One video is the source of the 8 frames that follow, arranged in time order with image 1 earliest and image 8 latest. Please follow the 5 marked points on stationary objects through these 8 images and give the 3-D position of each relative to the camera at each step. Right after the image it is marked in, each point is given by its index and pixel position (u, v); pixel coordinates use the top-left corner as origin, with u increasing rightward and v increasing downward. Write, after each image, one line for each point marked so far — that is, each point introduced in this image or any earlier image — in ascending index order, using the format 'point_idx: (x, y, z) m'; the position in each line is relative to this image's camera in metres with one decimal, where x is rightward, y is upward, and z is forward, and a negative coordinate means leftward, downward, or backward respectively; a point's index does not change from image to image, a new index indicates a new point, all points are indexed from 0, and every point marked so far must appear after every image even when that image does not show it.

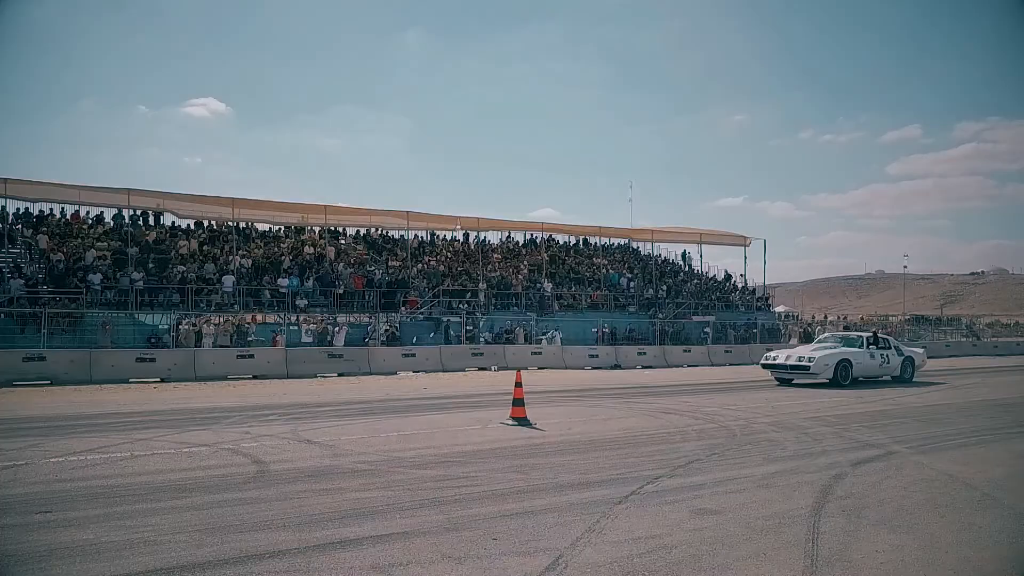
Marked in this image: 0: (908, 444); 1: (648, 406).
0: (+5.4, -2.2, +11.1) m
1: (+2.4, -2.2, +15.1) m
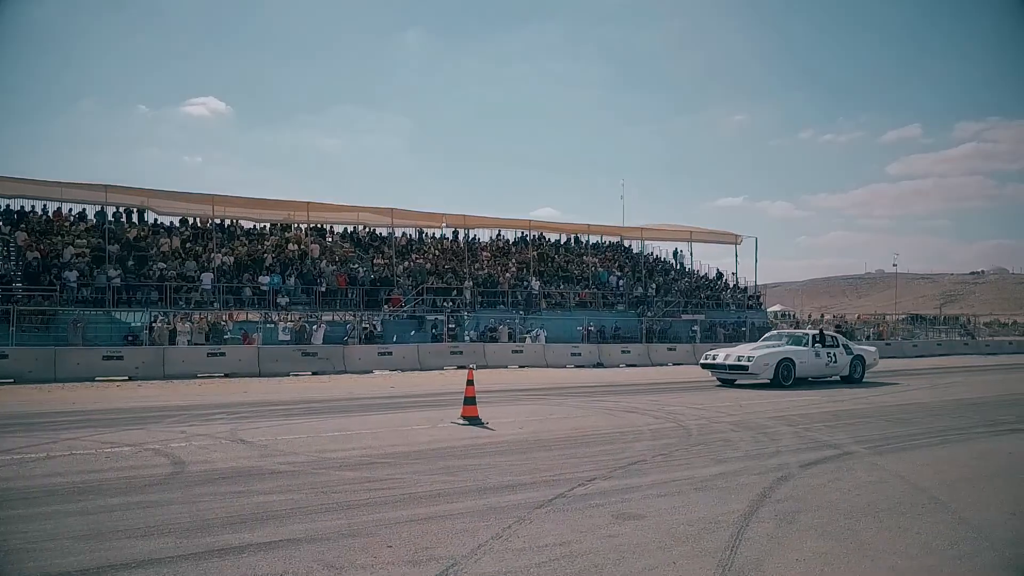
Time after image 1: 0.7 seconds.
0: (+4.7, -2.1, +10.7) m
1: (+1.6, -2.2, +14.7) m
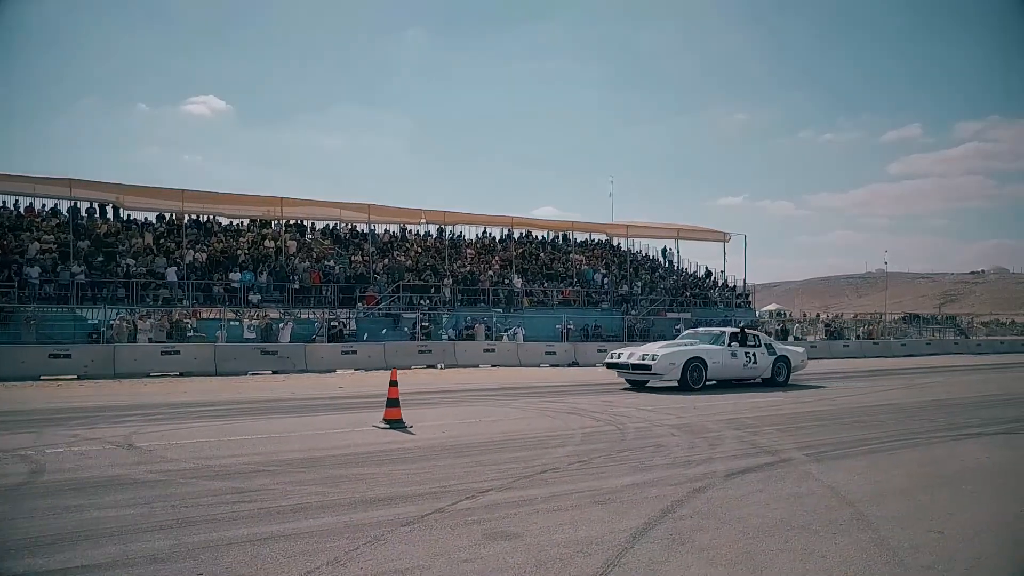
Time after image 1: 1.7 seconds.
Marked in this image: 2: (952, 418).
0: (+3.6, -2.0, +9.9) m
1: (+0.6, -2.1, +13.9) m
2: (+7.4, -2.2, +13.6) m
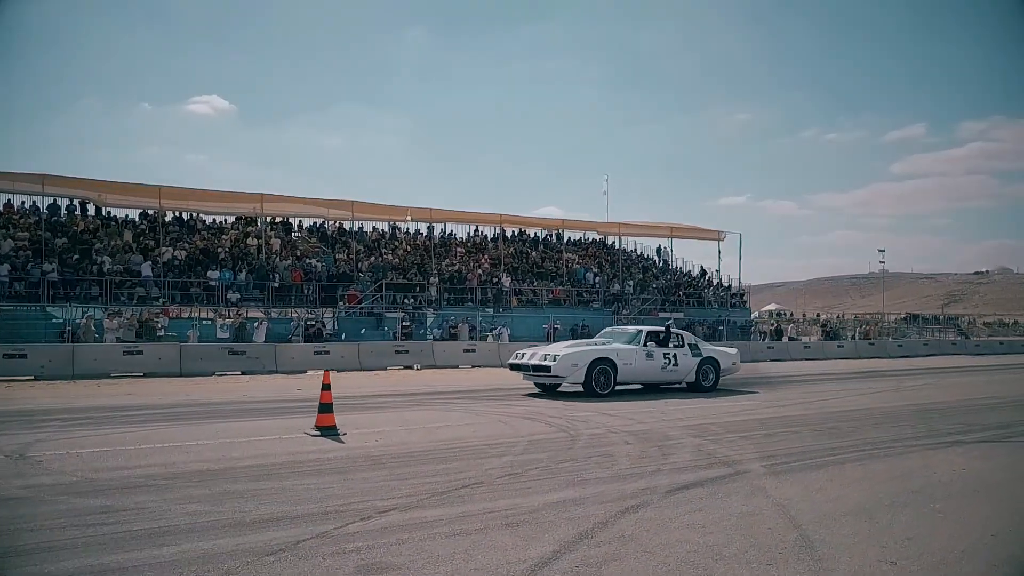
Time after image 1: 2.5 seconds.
0: (+2.9, -2.0, +9.0) m
1: (-0.2, -2.0, +13.1) m
2: (+6.7, -2.1, +12.7) m
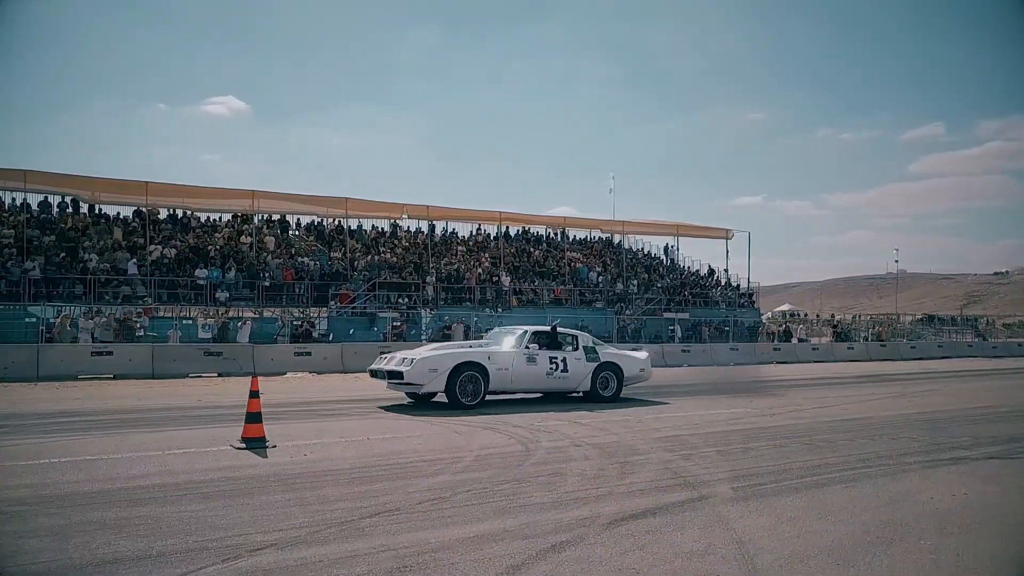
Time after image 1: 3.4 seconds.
0: (+2.2, -1.9, +7.9) m
1: (-0.7, -2.0, +12.0) m
2: (+6.1, -2.1, +11.5) m
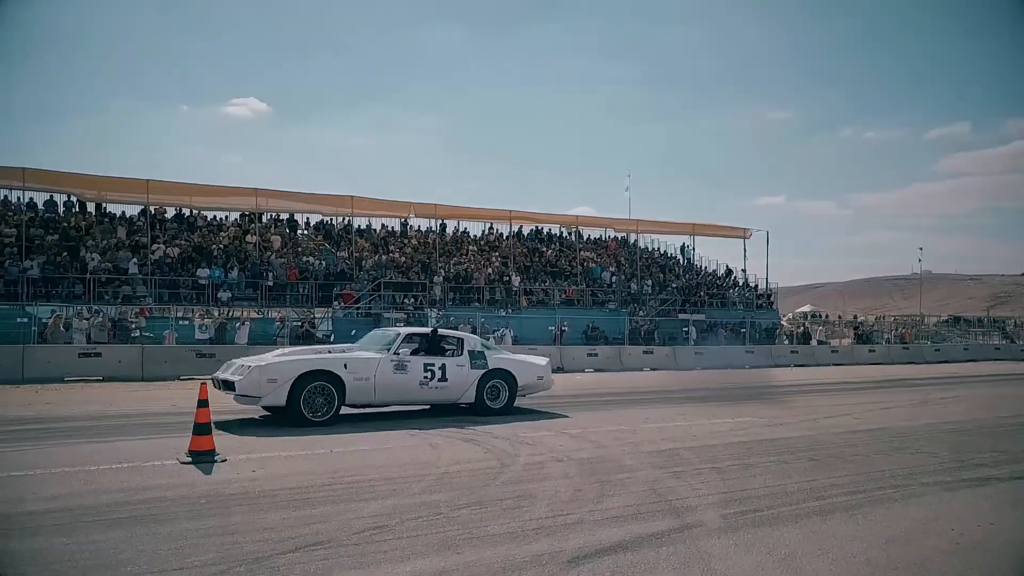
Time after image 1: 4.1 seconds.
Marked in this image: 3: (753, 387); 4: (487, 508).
0: (+1.9, -1.9, +7.0) m
1: (-1.0, -2.0, +11.2) m
2: (+5.9, -2.1, +10.5) m
3: (+5.5, -2.3, +18.5) m
4: (-0.2, -1.9, +6.9) m
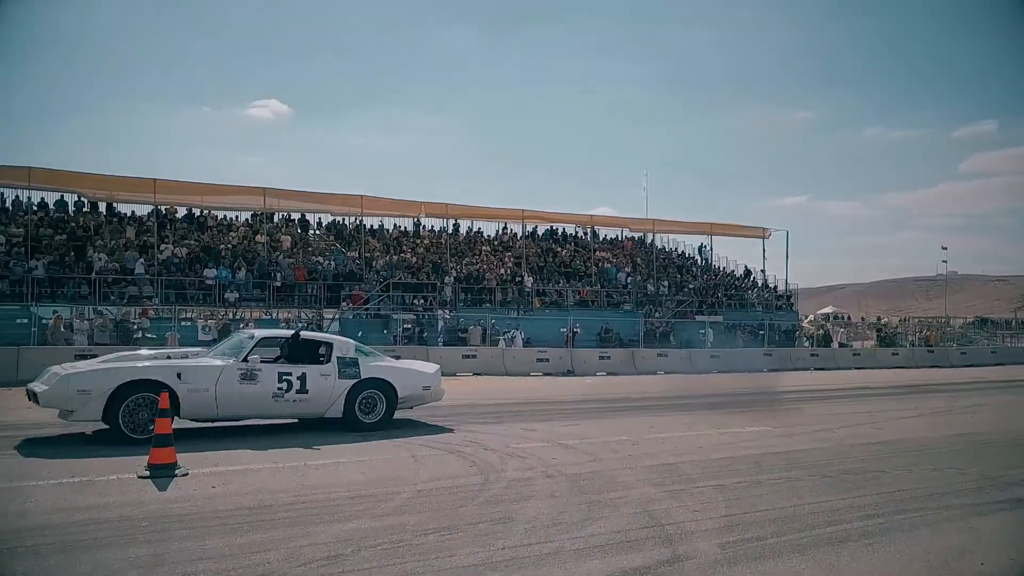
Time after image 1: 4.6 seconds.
0: (+1.7, -1.9, +6.2) m
1: (-1.1, -2.0, +10.5) m
2: (+5.7, -2.1, +9.6) m
3: (+5.6, -2.3, +17.6) m
4: (-0.4, -1.9, +6.2) m
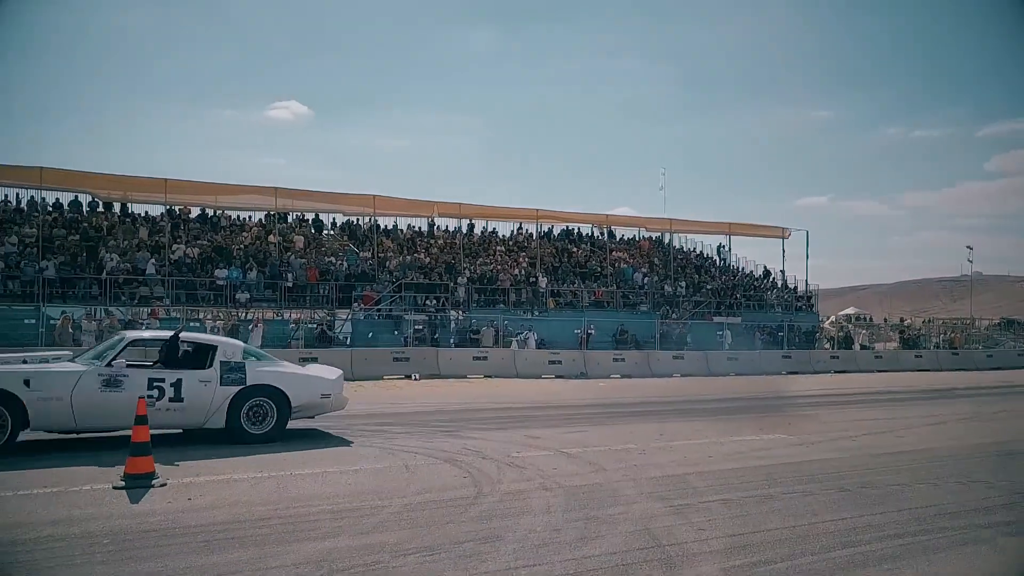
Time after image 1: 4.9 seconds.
0: (+1.6, -1.9, +5.7) m
1: (-1.1, -2.0, +10.0) m
2: (+5.7, -2.1, +9.0) m
3: (+5.8, -2.3, +17.0) m
4: (-0.5, -1.9, +5.7) m
